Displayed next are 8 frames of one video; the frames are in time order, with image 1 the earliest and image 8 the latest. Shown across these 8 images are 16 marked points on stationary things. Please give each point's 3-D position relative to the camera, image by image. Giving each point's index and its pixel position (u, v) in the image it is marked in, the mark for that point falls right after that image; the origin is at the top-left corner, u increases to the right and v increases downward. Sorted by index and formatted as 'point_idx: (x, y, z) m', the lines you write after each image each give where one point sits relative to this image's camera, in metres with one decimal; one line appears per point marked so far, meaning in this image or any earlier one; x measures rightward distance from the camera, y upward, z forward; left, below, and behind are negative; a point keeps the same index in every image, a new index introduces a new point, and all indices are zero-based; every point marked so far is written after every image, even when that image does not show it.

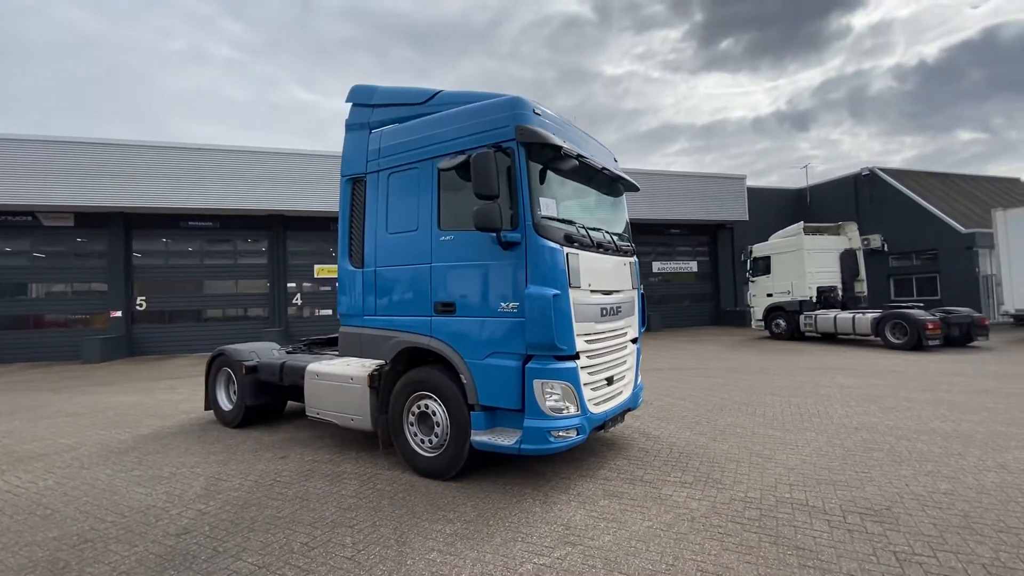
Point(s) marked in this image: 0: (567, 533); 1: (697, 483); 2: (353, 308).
0: (+0.4, -1.8, +3.5) m
1: (+1.7, -1.8, +4.4) m
2: (-1.7, -0.2, +5.3) m
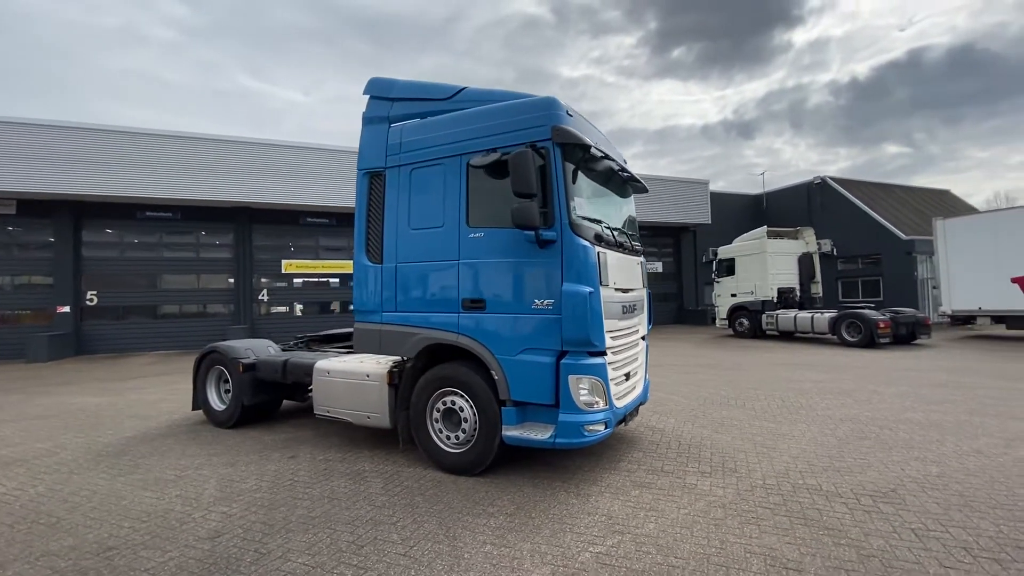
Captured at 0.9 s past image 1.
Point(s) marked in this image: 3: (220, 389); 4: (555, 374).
0: (+0.8, -1.8, +3.7) m
1: (+2.0, -1.8, +4.7) m
2: (-1.5, -0.2, +5.3) m
3: (-4.1, -1.4, +6.8) m
4: (+0.4, -0.7, +4.2) m
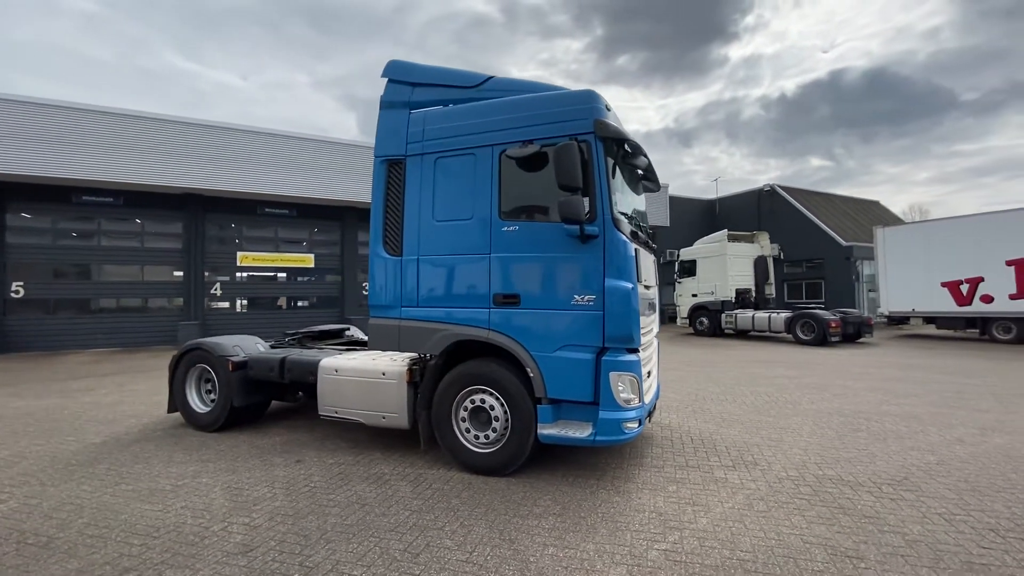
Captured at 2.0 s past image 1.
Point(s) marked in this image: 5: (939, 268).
0: (+1.1, -1.7, +3.7) m
1: (+2.2, -1.7, +4.8) m
2: (-1.3, -0.1, +5.0) m
3: (-4.0, -1.3, +6.3) m
4: (+0.7, -0.7, +4.2) m
5: (+14.3, +0.7, +16.3) m
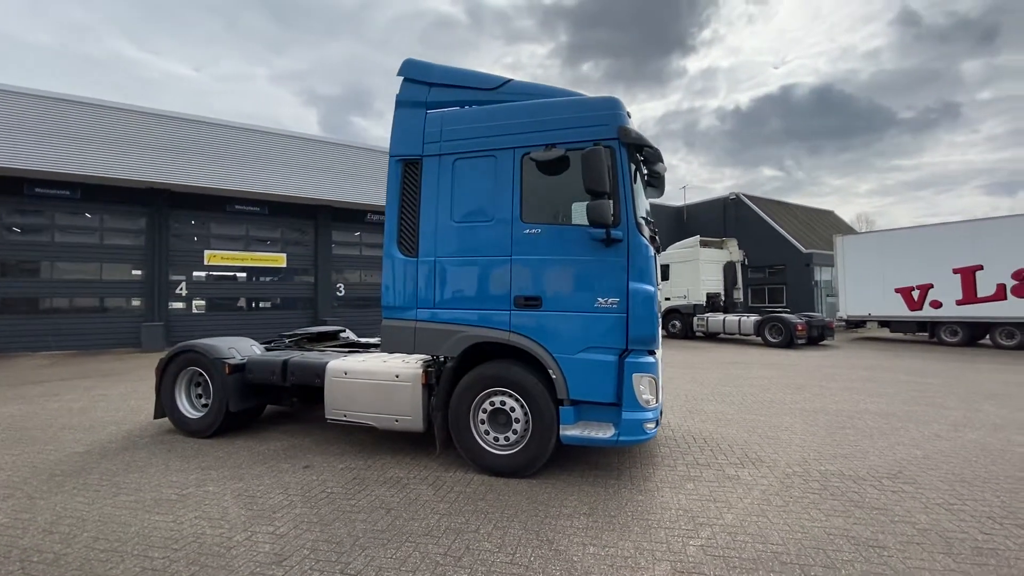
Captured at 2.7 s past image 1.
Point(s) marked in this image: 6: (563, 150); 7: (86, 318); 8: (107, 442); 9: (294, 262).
0: (+1.4, -1.8, +3.8) m
1: (+2.4, -1.8, +5.0) m
2: (-1.1, -0.1, +4.9) m
3: (-3.9, -1.3, +6.0) m
4: (+0.9, -0.7, +4.3) m
5: (+13.6, +0.5, +17.4) m
6: (+0.5, +1.3, +4.5) m
7: (-12.8, -0.9, +14.6) m
8: (-4.7, -1.8, +5.7) m
9: (-7.9, +1.0, +17.6) m
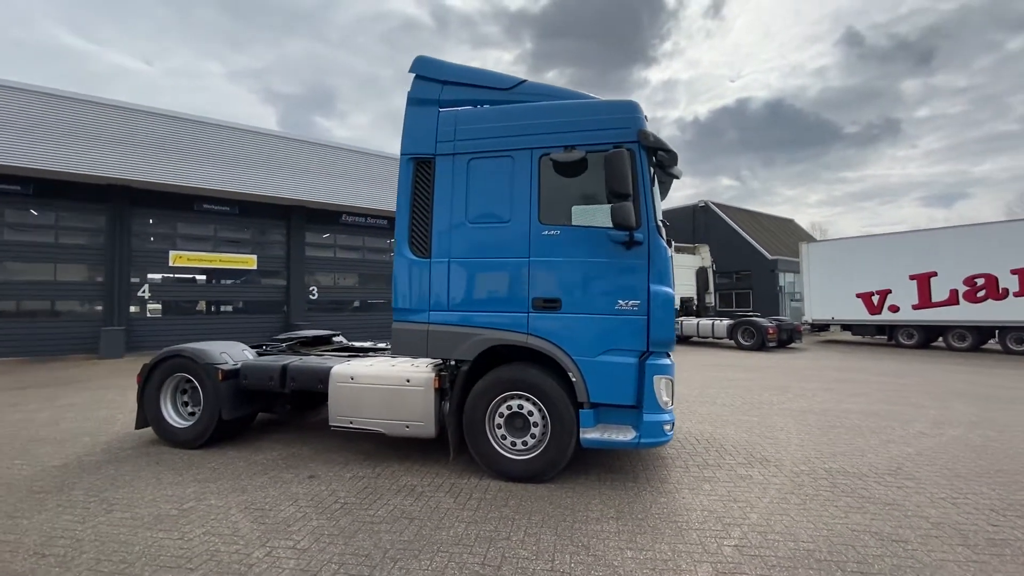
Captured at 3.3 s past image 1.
0: (+1.6, -1.8, +3.8) m
1: (+2.5, -1.8, +5.1) m
2: (-1.0, -0.1, +4.8) m
3: (-3.9, -1.3, +5.6) m
4: (+1.1, -0.8, +4.3) m
5: (+12.9, +0.3, +18.3) m
6: (+0.6, +1.3, +4.5) m
7: (-13.3, -1.0, +13.6) m
8: (-4.6, -1.8, +5.3) m
9: (-8.6, +0.9, +17.0) m
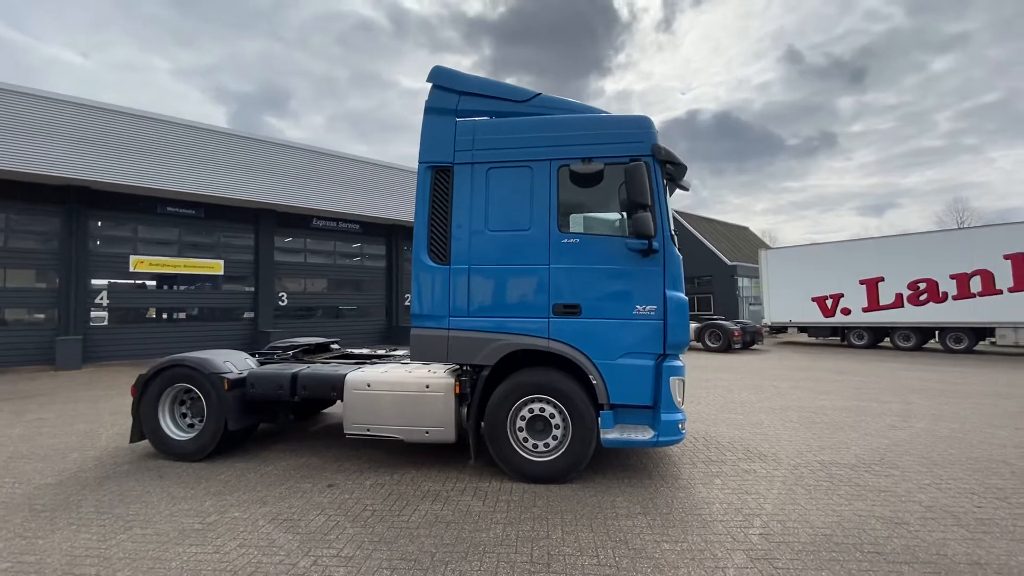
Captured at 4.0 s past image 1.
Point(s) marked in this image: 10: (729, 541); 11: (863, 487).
0: (+1.9, -1.8, +4.0) m
1: (+2.7, -1.9, +5.4) m
2: (-0.8, -0.2, +4.8) m
3: (-3.7, -1.4, +5.4) m
4: (+1.3, -0.8, +4.5) m
5: (+11.9, +0.1, +19.4) m
6: (+0.8, +1.2, +4.7) m
7: (-13.8, -1.1, +12.6) m
8: (-4.5, -1.9, +5.0) m
9: (-9.4, +0.6, +16.4) m
10: (+1.6, -1.8, +3.5) m
11: (+3.2, -1.9, +4.5) m
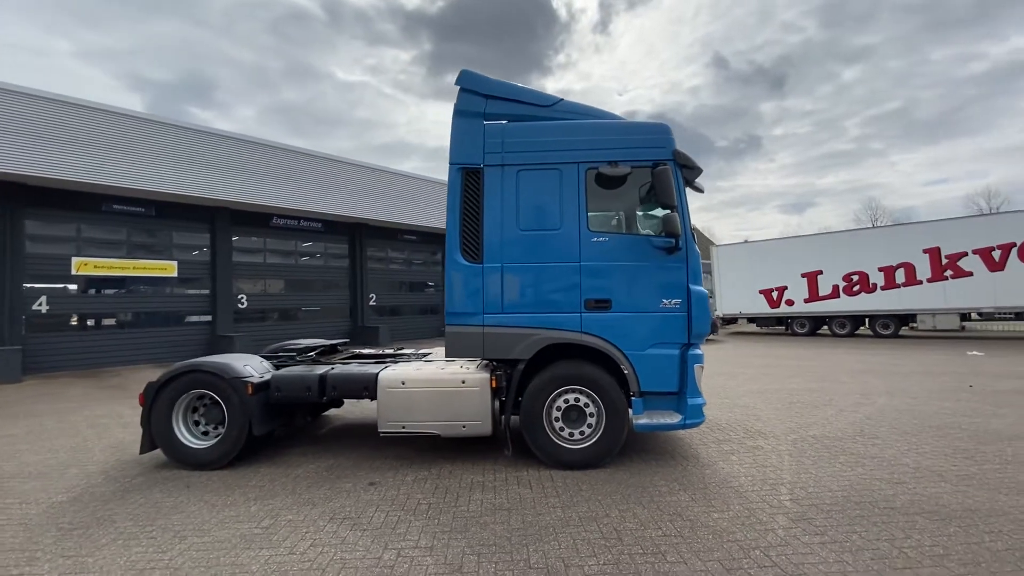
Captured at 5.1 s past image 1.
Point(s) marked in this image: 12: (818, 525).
0: (+2.3, -1.8, +4.5) m
1: (+2.9, -1.8, +5.9) m
2: (-0.5, -0.2, +5.0) m
3: (-3.4, -1.4, +5.2) m
4: (+1.7, -0.8, +4.9) m
5: (+10.5, +0.4, +20.9) m
6: (+1.2, +1.2, +5.0) m
7: (-14.3, -1.3, +11.2) m
8: (-4.1, -1.9, +4.7) m
9: (-10.3, +0.6, +15.5) m
10: (+2.0, -1.8, +3.9) m
11: (+3.6, -1.8, +5.1) m
12: (+2.3, -1.8, +3.6) m
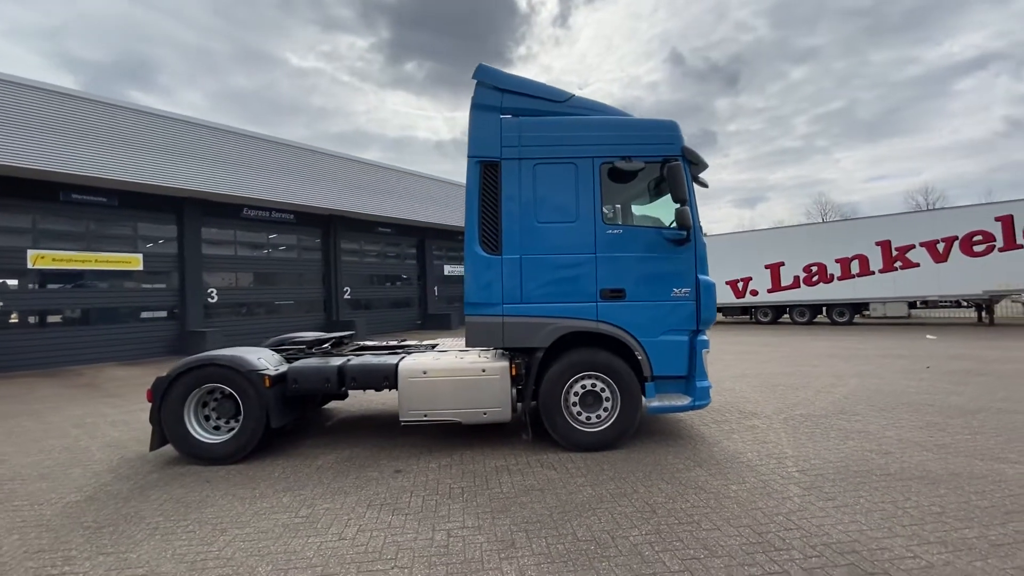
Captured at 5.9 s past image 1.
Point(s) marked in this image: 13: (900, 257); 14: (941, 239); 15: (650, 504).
0: (+2.5, -1.7, +4.8) m
1: (+3.1, -1.7, +6.3) m
2: (-0.3, -0.1, +5.1) m
3: (-3.2, -1.3, +5.1) m
4: (+1.9, -0.7, +5.2) m
5: (+9.4, +0.8, +21.8) m
6: (+1.3, +1.4, +5.2) m
7: (-14.5, -1.2, +10.3) m
8: (-3.9, -1.9, +4.6) m
9: (-10.9, +0.7, +14.8) m
10: (+2.3, -1.7, +4.3) m
11: (+3.8, -1.6, +5.6) m
12: (+2.6, -1.7, +4.0) m
13: (+14.6, +1.2, +18.4) m
14: (+15.7, +1.8, +17.8) m
15: (+1.1, -1.7, +3.8) m
